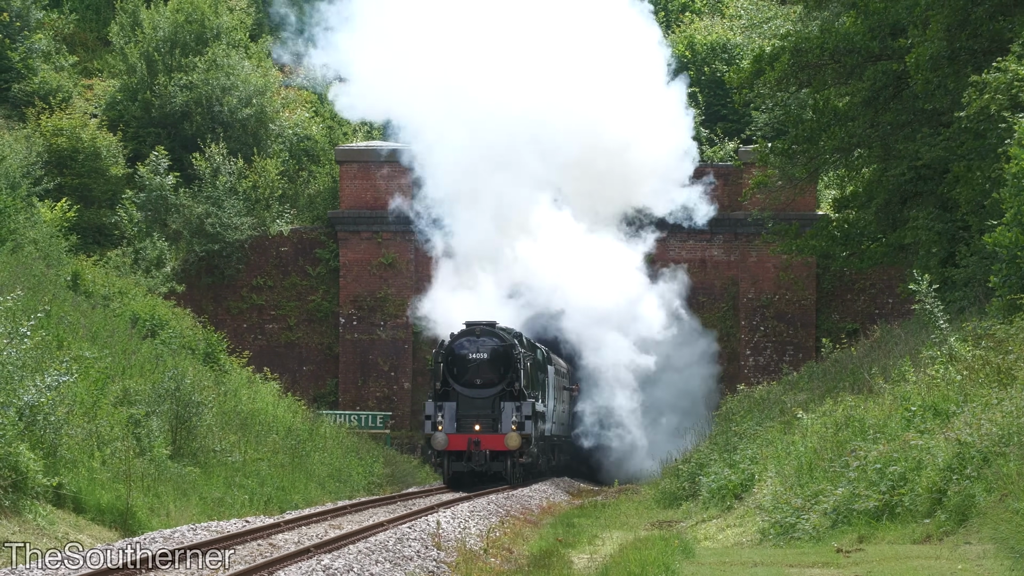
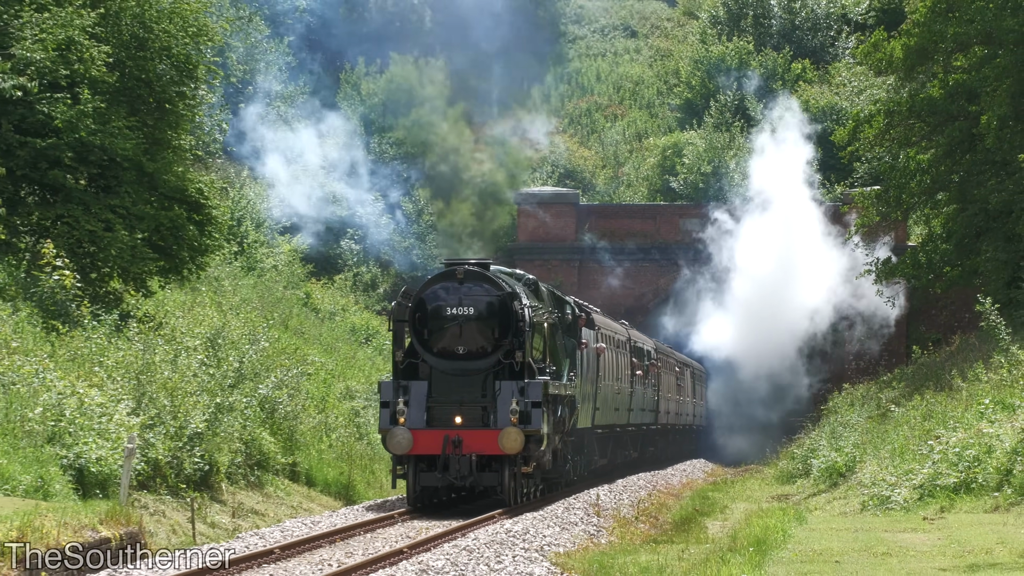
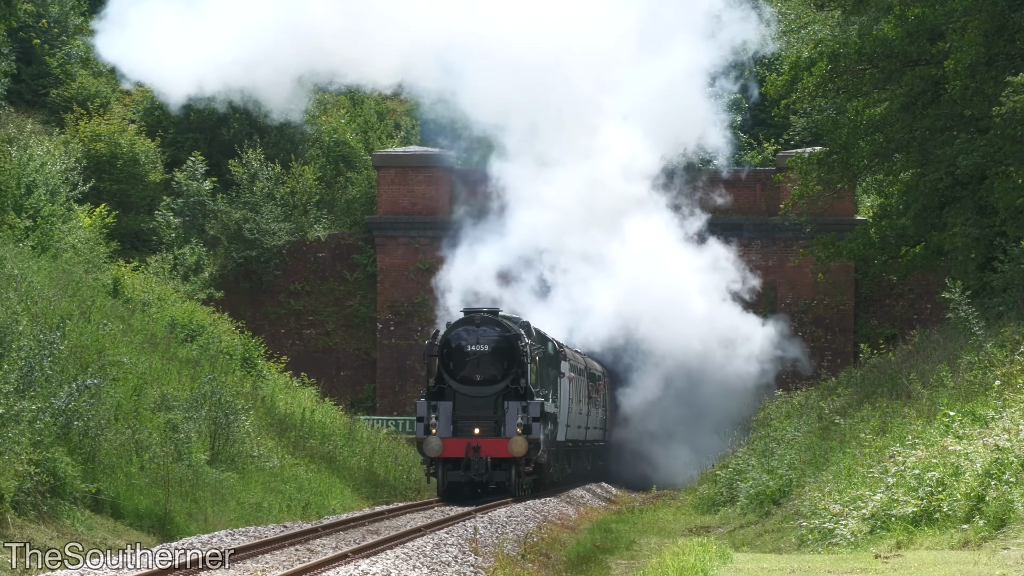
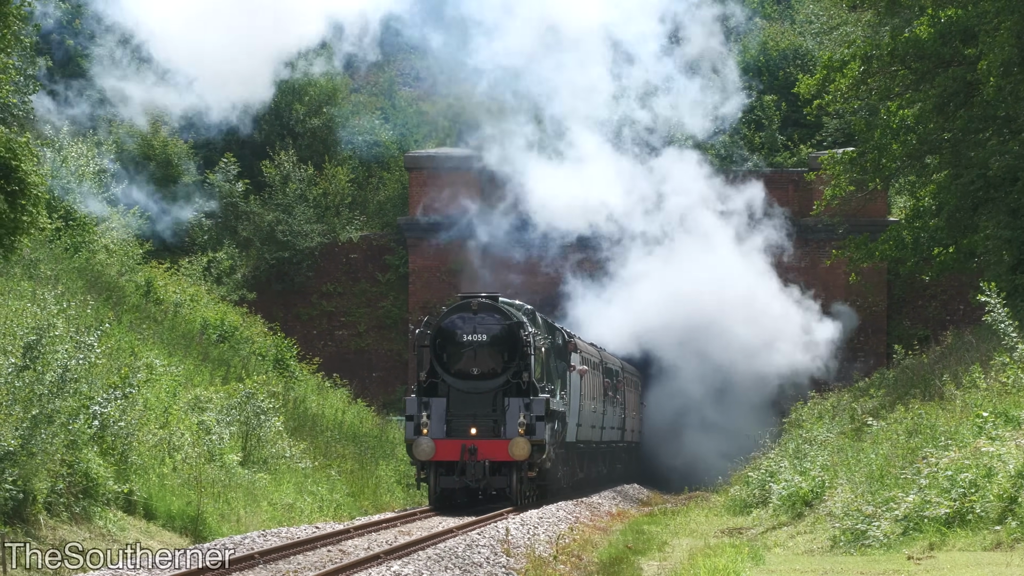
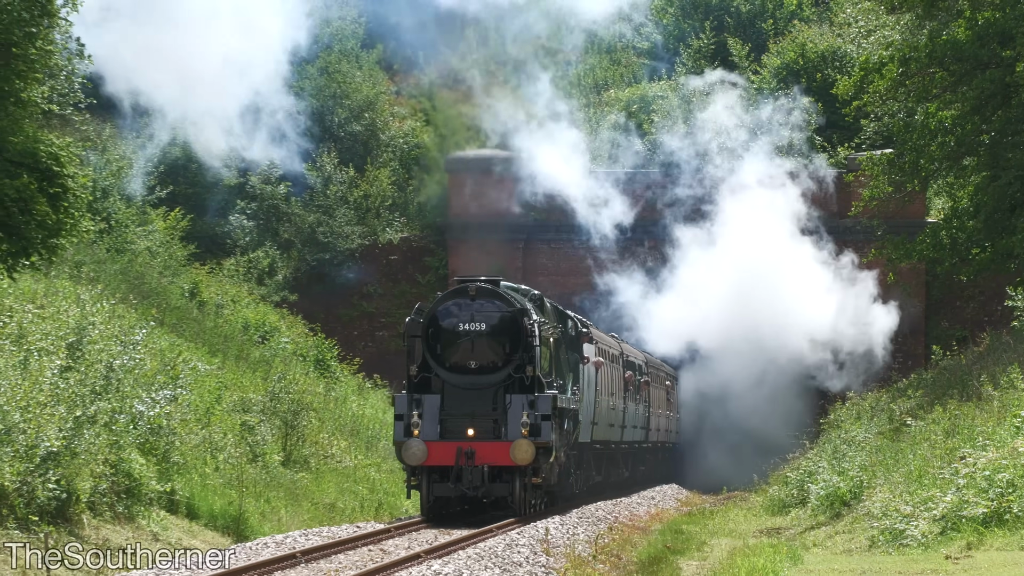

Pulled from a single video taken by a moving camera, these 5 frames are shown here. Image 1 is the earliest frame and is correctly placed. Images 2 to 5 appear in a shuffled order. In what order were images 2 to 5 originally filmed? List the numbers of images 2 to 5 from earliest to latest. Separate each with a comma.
3, 4, 5, 2
